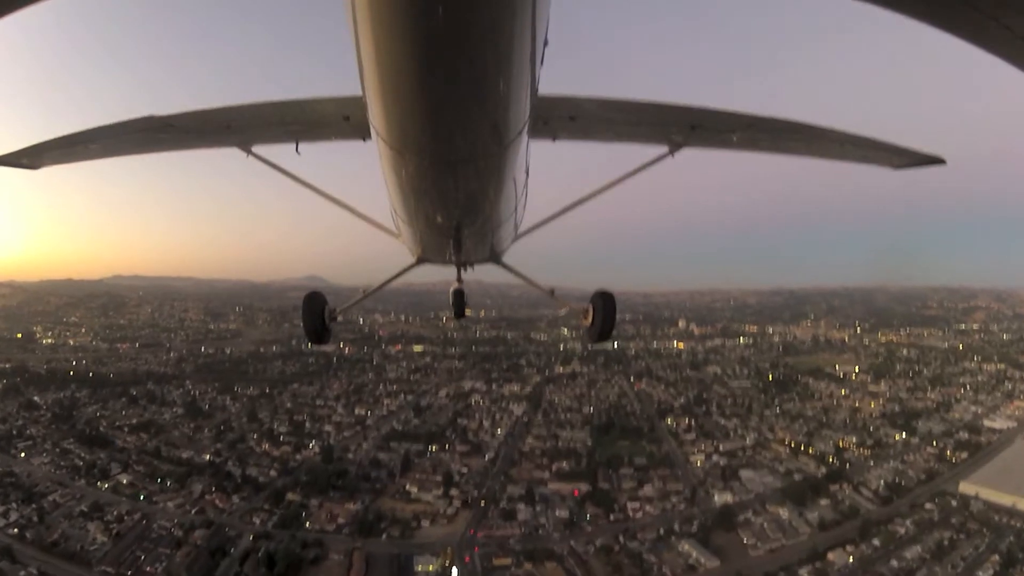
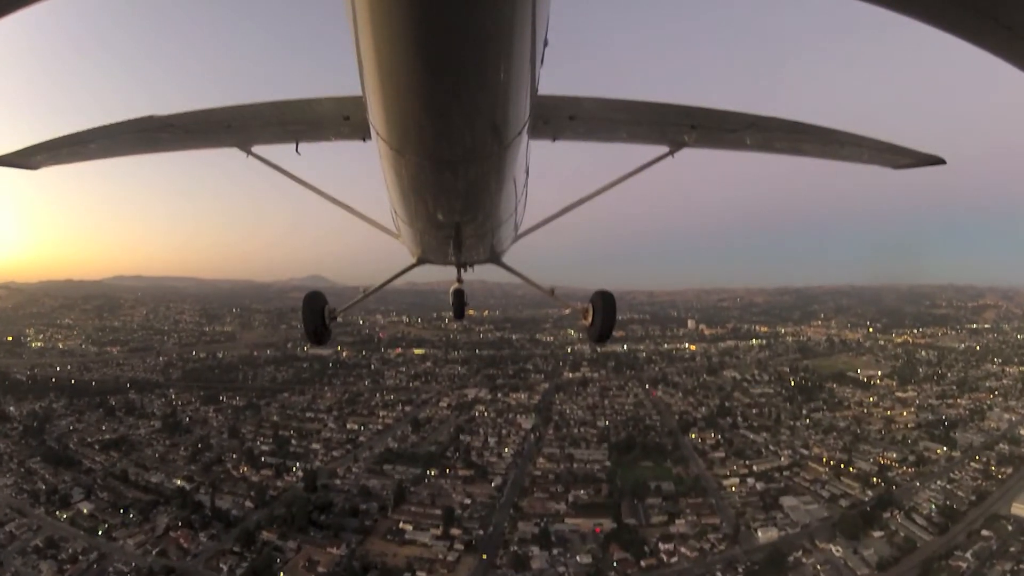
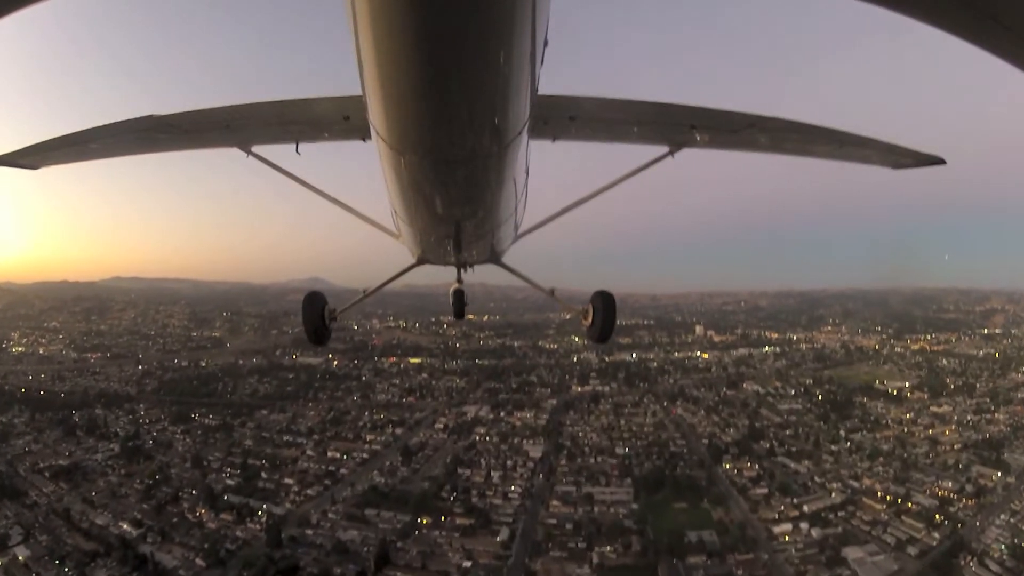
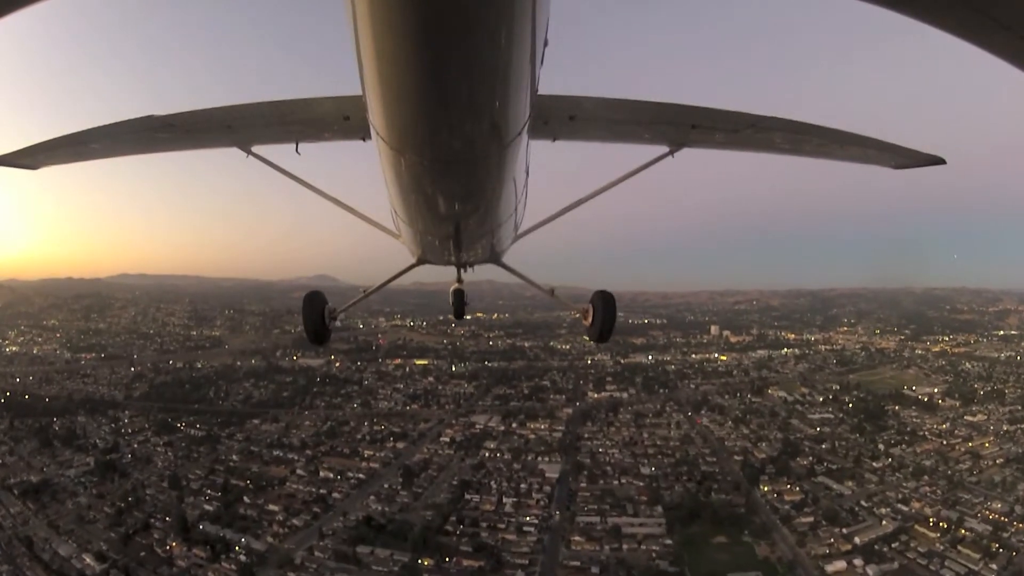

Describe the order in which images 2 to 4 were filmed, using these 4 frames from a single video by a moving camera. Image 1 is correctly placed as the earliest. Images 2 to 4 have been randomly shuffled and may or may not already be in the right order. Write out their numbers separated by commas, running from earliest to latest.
2, 3, 4
